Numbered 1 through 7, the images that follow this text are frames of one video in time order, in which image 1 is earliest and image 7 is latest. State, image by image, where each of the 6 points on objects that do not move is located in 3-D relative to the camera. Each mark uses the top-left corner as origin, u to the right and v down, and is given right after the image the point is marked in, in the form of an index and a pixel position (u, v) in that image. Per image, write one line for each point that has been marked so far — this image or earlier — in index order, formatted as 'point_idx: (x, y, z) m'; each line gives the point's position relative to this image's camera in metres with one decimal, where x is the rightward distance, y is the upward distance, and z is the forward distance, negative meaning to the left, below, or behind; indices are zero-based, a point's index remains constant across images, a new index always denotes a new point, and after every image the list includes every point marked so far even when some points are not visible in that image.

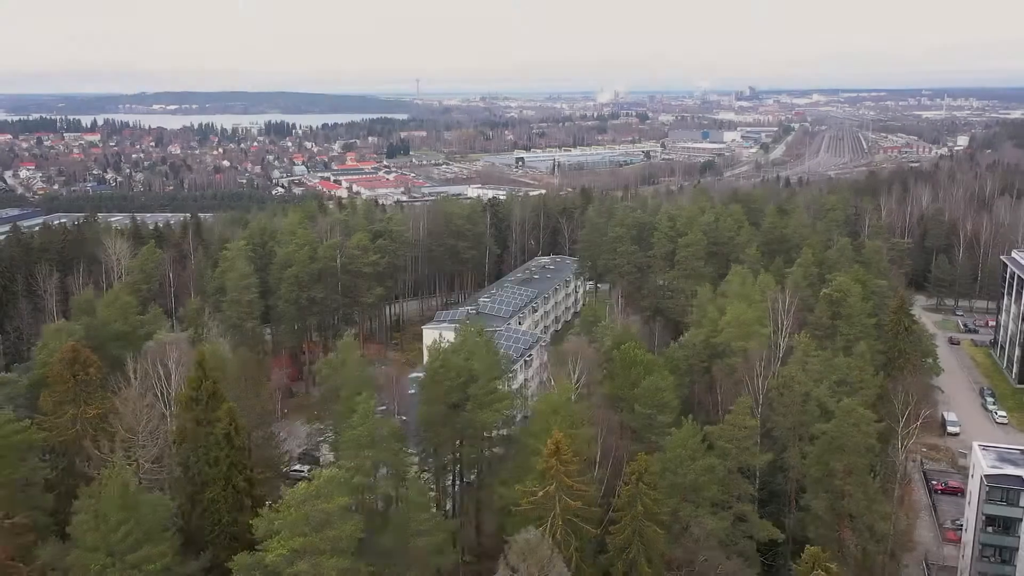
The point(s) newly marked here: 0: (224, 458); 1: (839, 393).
0: (-4.4, -2.6, +13.0) m
1: (+6.9, -2.2, +18.2) m
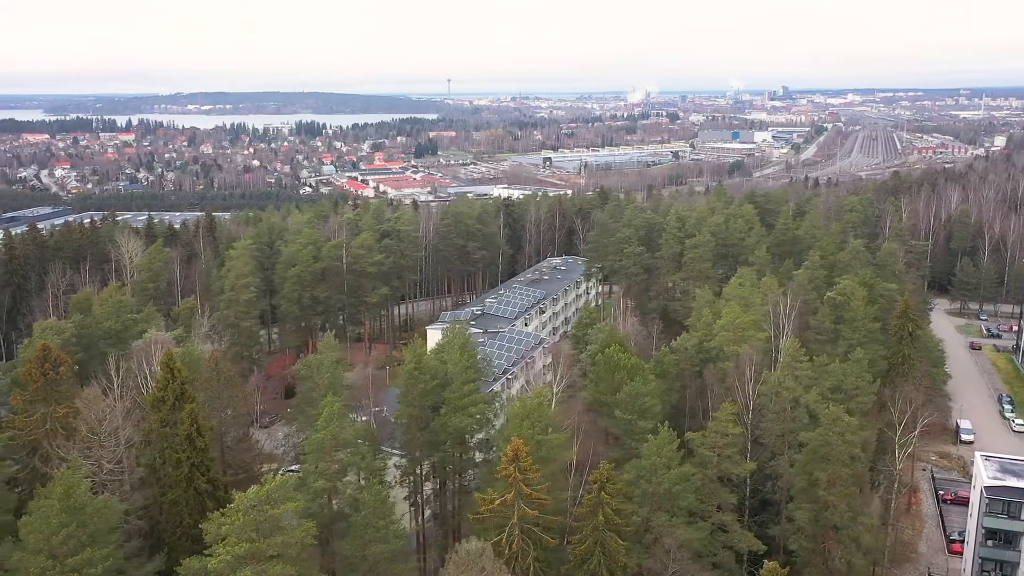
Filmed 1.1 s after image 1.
0: (-4.9, -2.6, +12.9) m
1: (+6.5, -2.3, +17.7) m
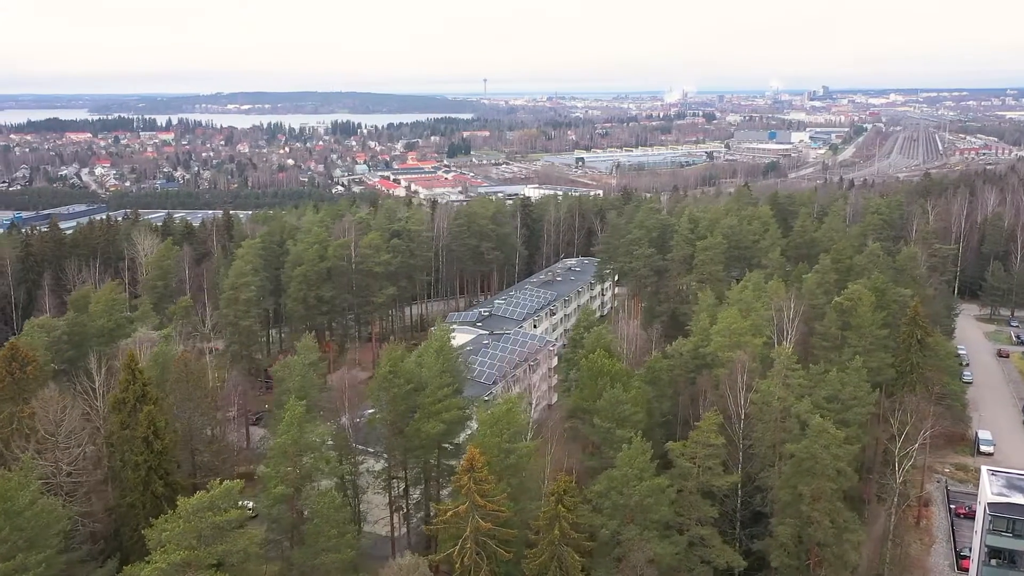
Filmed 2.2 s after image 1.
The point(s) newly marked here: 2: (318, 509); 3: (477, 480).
0: (-5.4, -2.6, +12.7) m
1: (+6.2, -2.4, +17.0) m
2: (-2.7, -3.0, +11.8) m
3: (-0.5, -2.5, +11.1) m
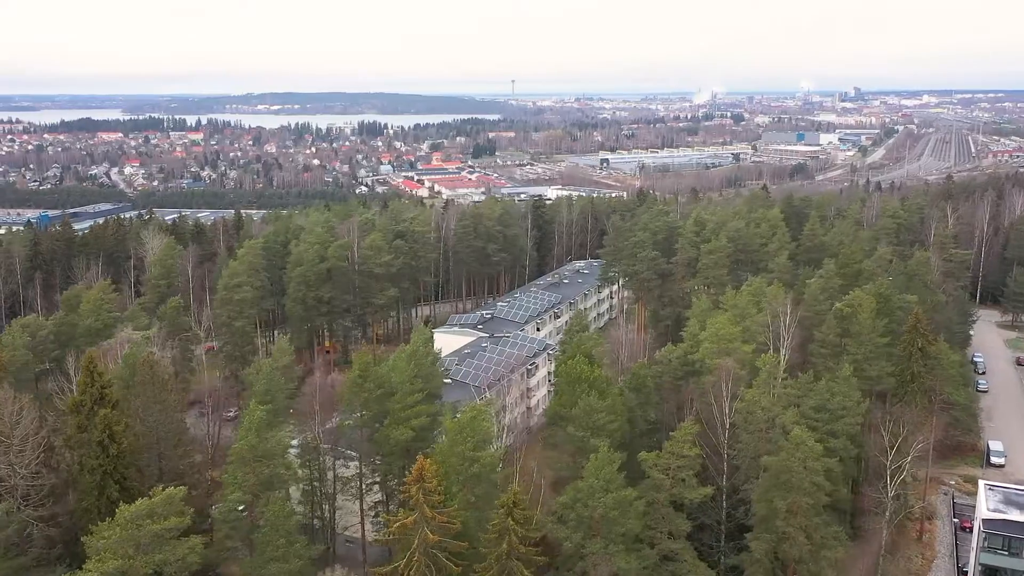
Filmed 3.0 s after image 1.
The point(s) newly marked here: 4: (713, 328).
0: (-6.0, -2.6, +12.5) m
1: (+5.7, -2.5, +16.4) m
2: (-3.3, -3.1, +11.5) m
3: (-1.1, -2.5, +10.8) m
4: (+4.5, -0.9, +19.6) m
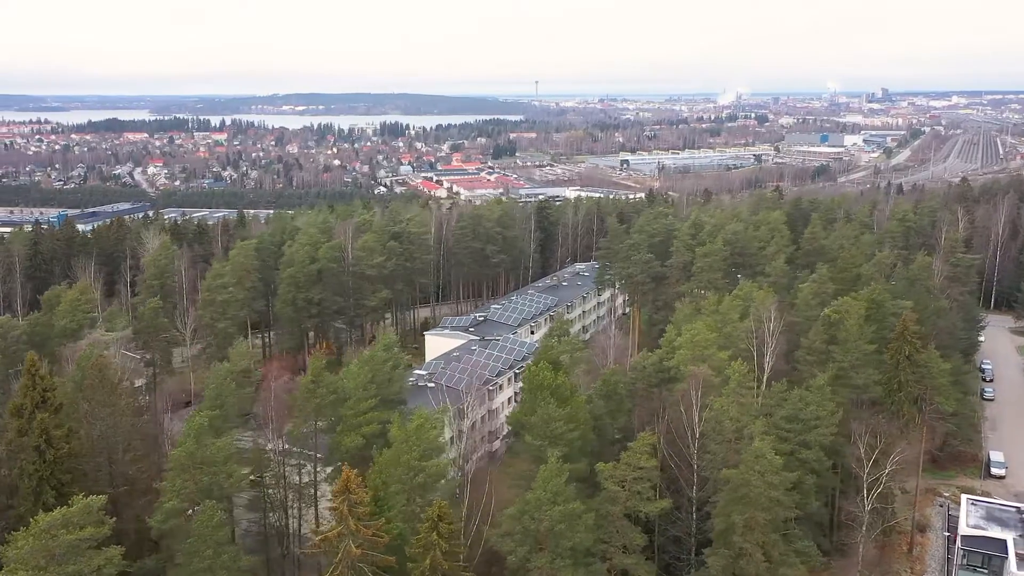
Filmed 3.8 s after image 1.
0: (-6.8, -2.6, +12.3) m
1: (+5.0, -2.6, +15.9) m
2: (-4.1, -3.1, +11.2) m
3: (-1.9, -2.6, +10.4) m
4: (+3.9, -1.0, +19.1) m
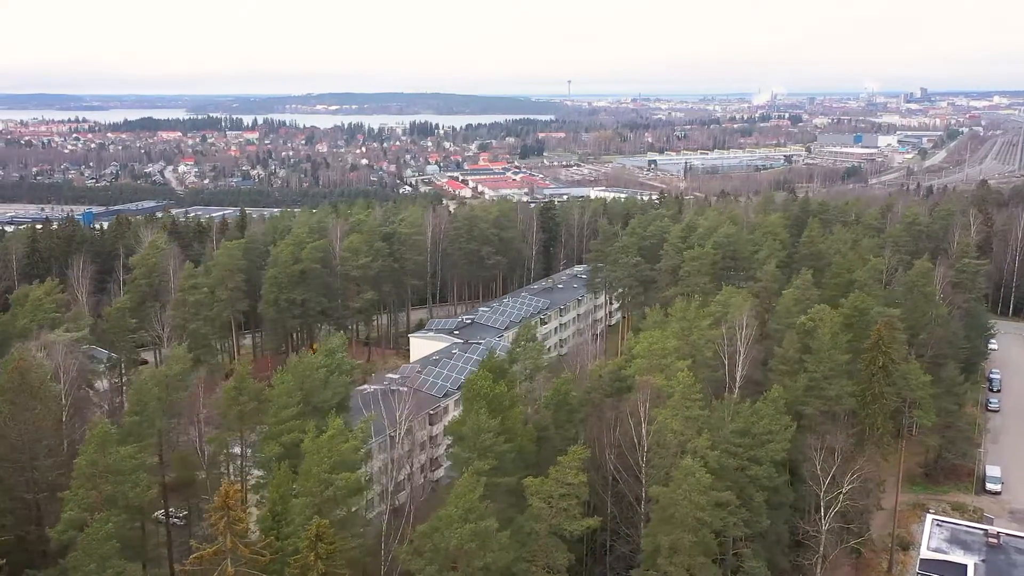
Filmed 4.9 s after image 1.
0: (-8.1, -2.7, +12.0) m
1: (+3.9, -2.8, +15.2) m
2: (-5.4, -3.2, +10.8) m
3: (-3.3, -2.7, +10.0) m
4: (+2.9, -1.2, +18.4) m
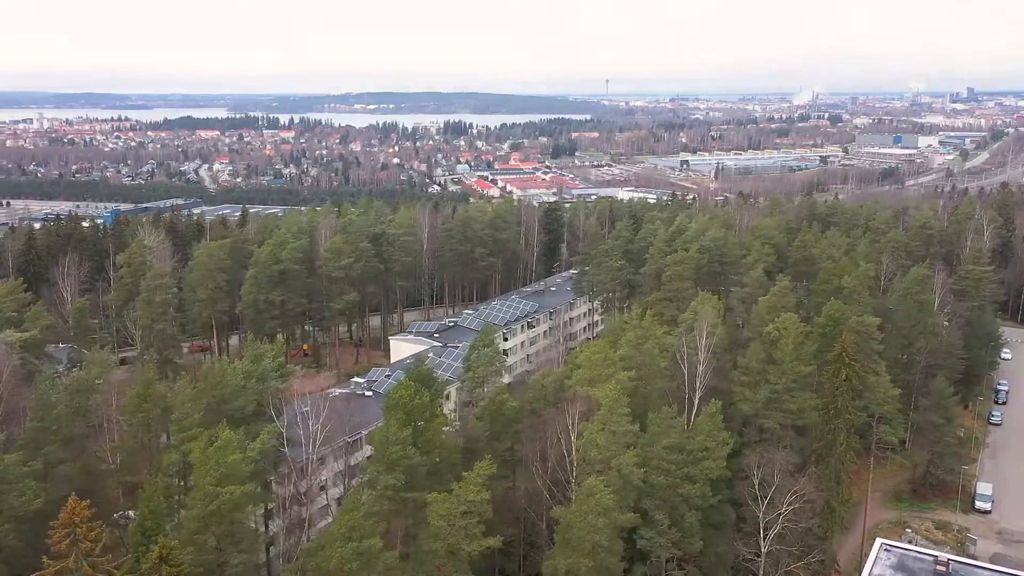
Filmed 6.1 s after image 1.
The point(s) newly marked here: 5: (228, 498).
0: (-9.5, -2.7, +11.8) m
1: (+2.5, -2.9, +14.5) m
2: (-6.9, -3.2, +10.5) m
3: (-4.8, -2.8, +9.5) m
4: (+1.7, -1.3, +17.7) m
5: (-3.9, -2.8, +11.6) m
